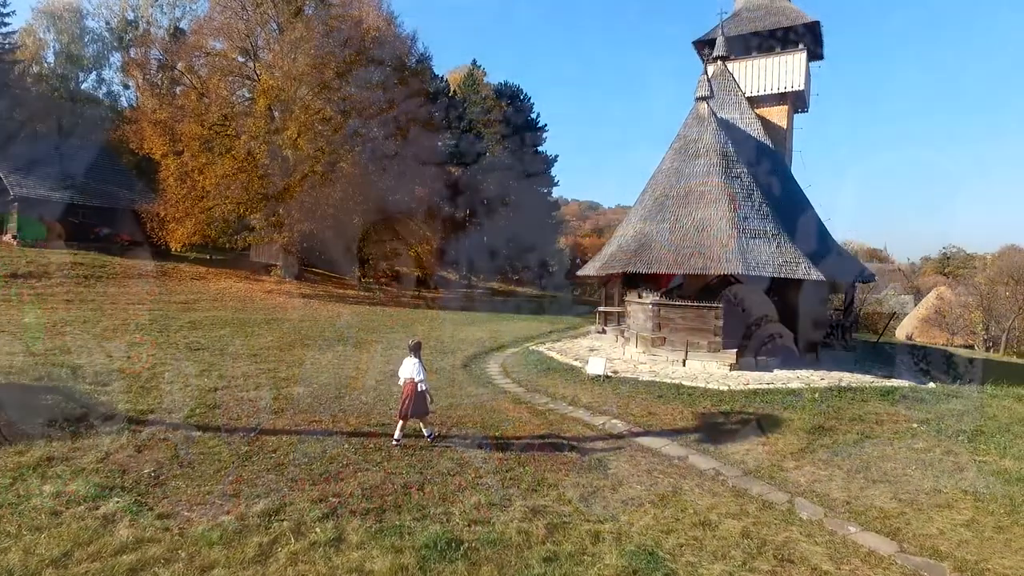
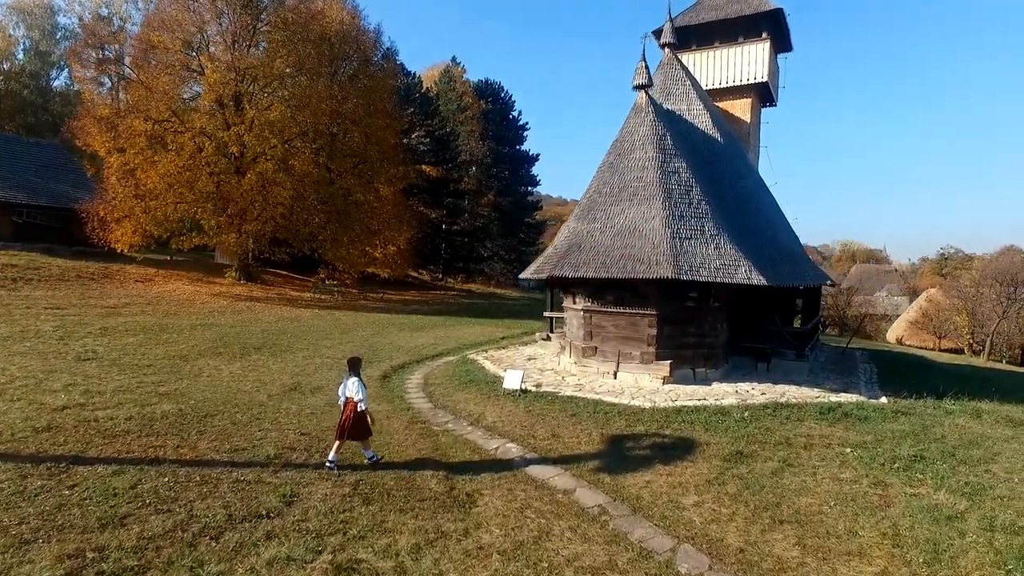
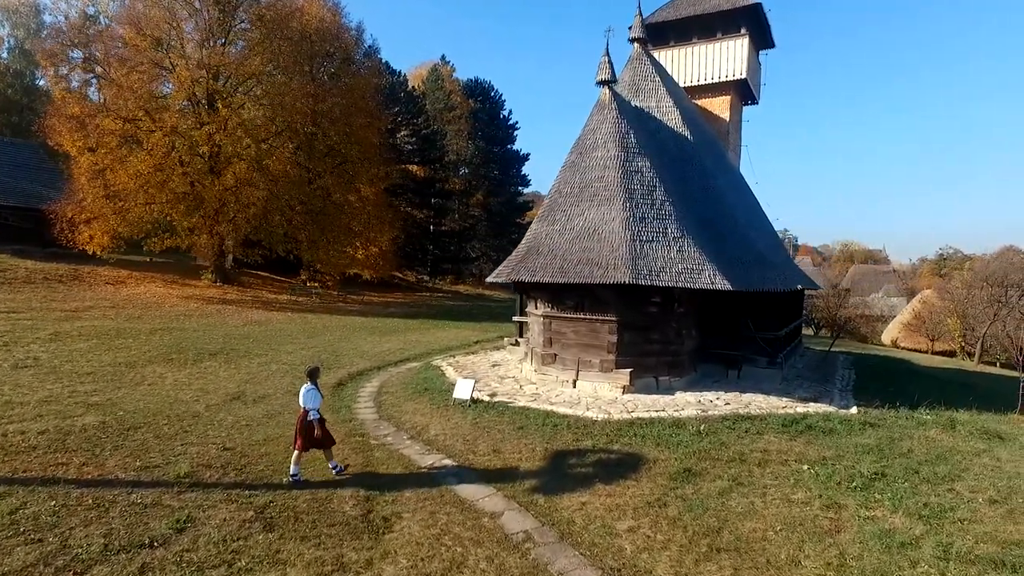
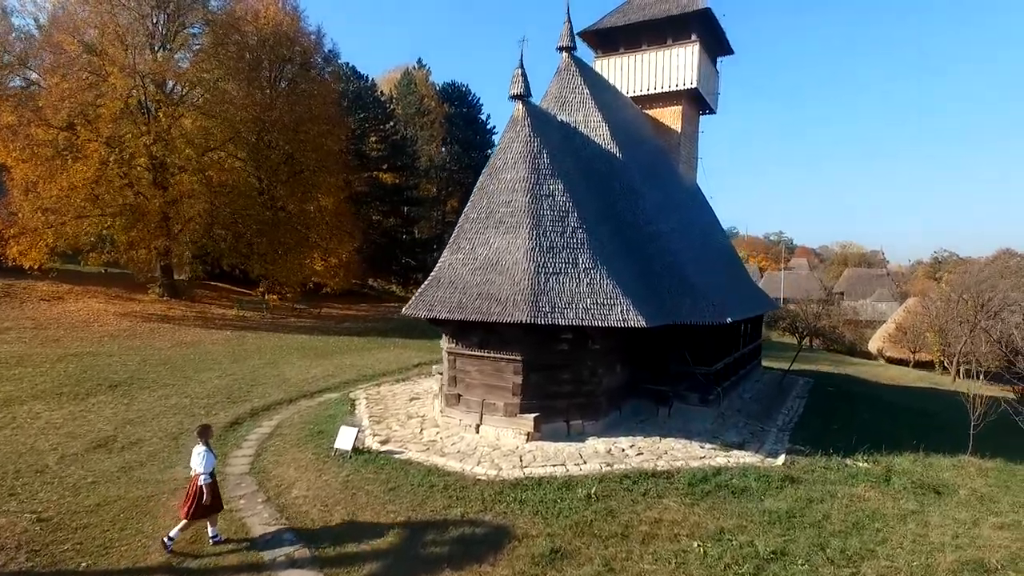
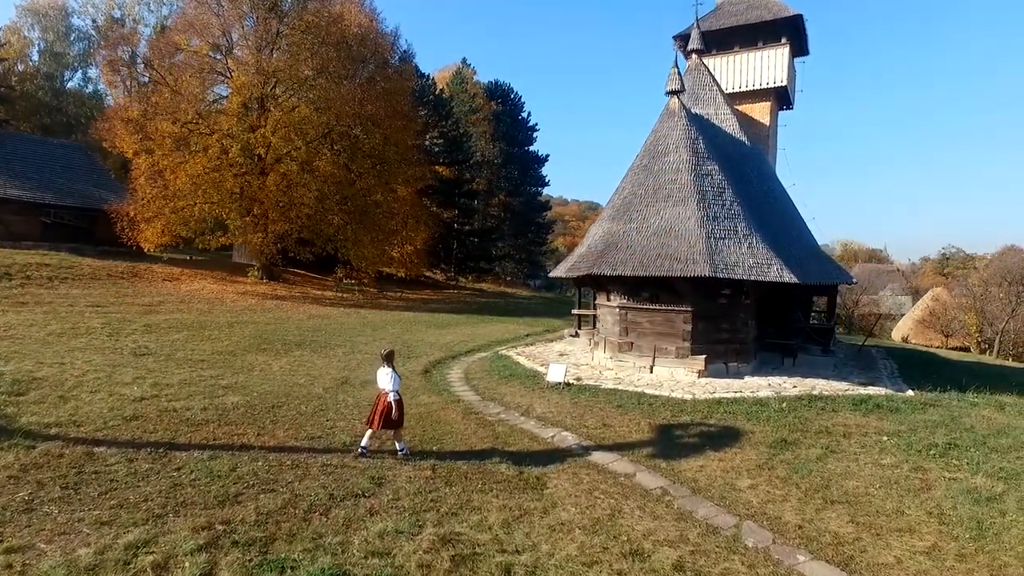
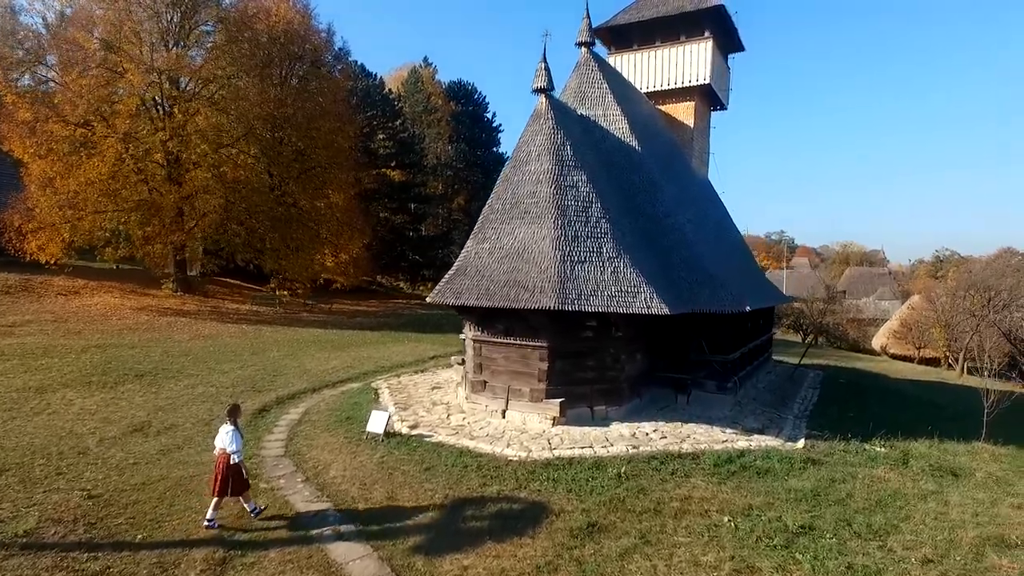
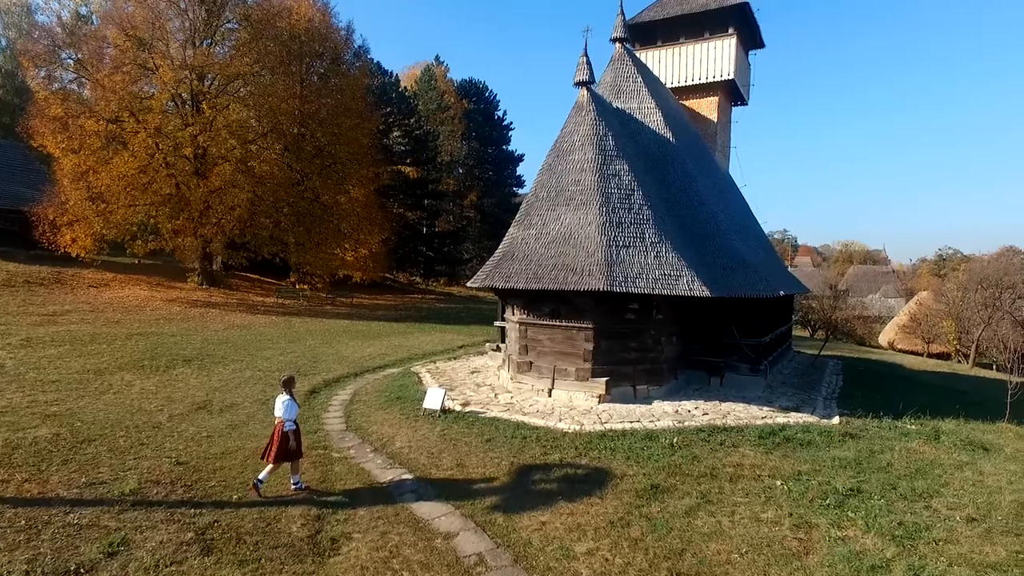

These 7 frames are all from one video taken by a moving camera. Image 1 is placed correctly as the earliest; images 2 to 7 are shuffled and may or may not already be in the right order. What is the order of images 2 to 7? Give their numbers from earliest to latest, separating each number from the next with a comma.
5, 2, 3, 7, 6, 4
